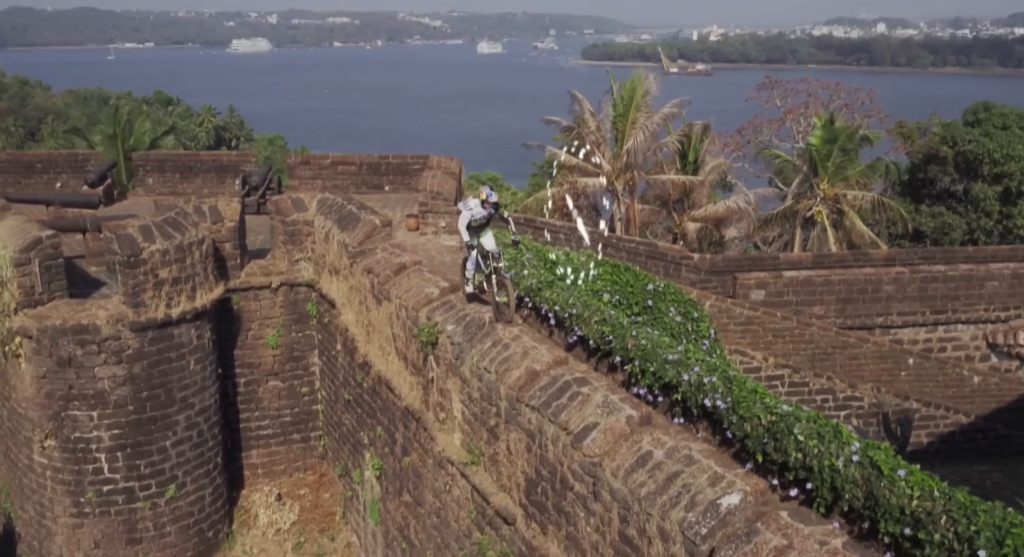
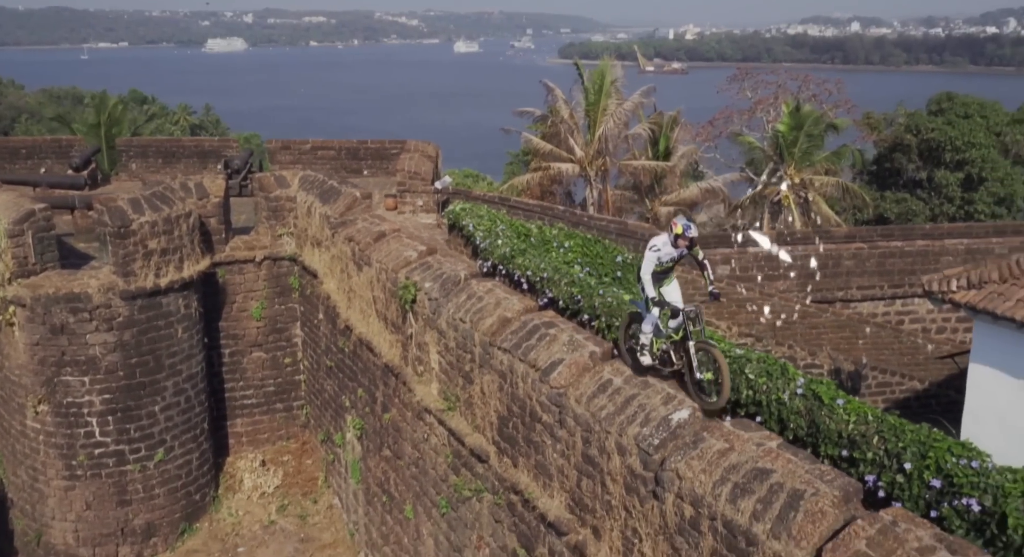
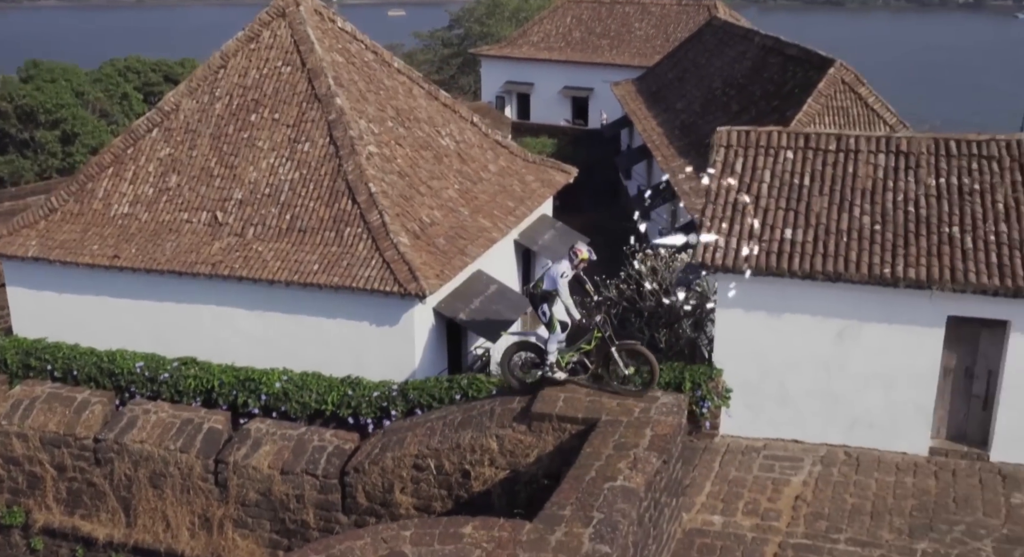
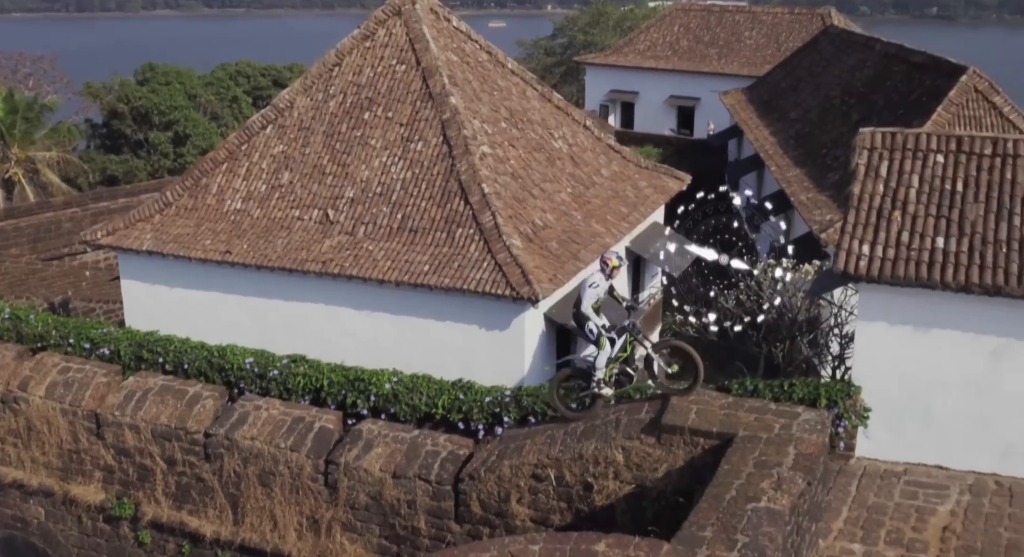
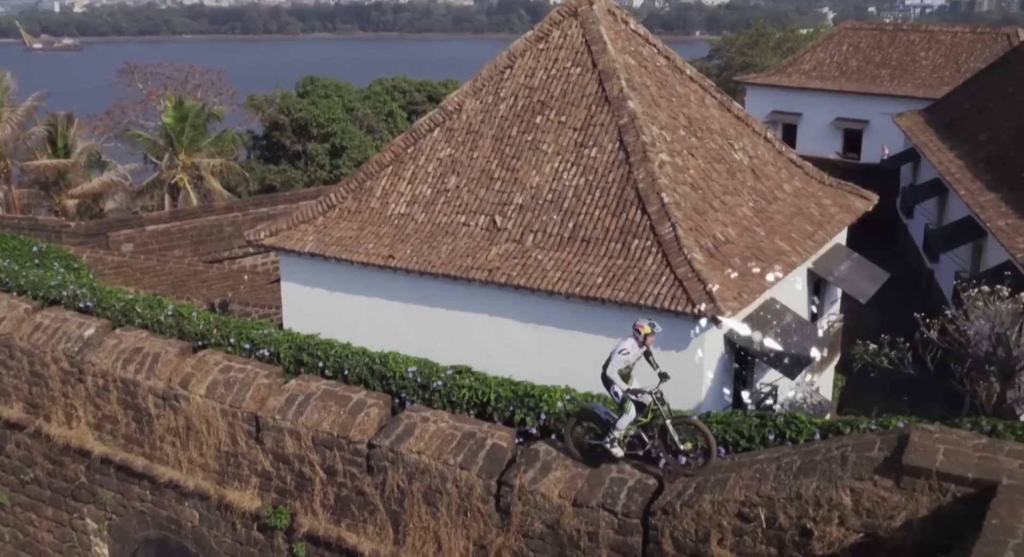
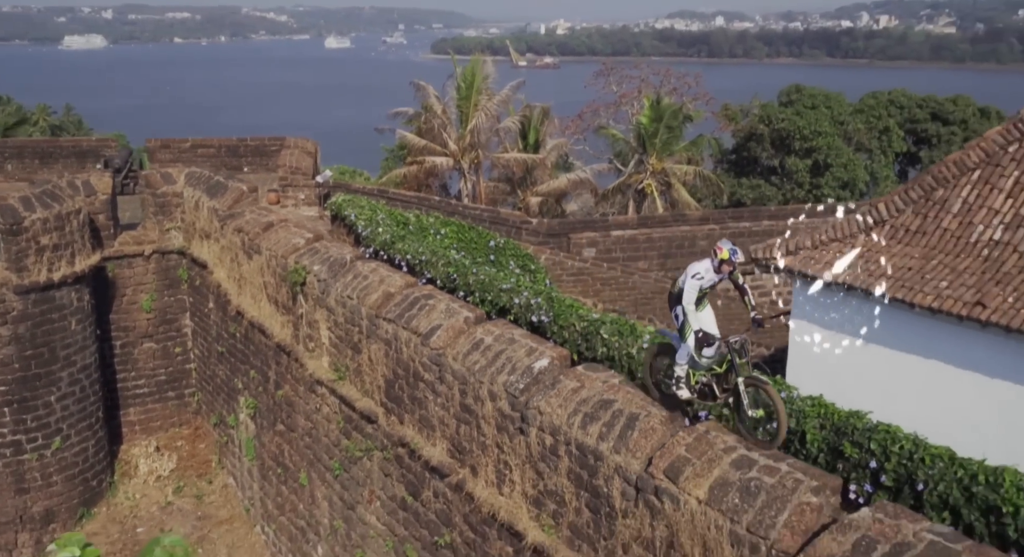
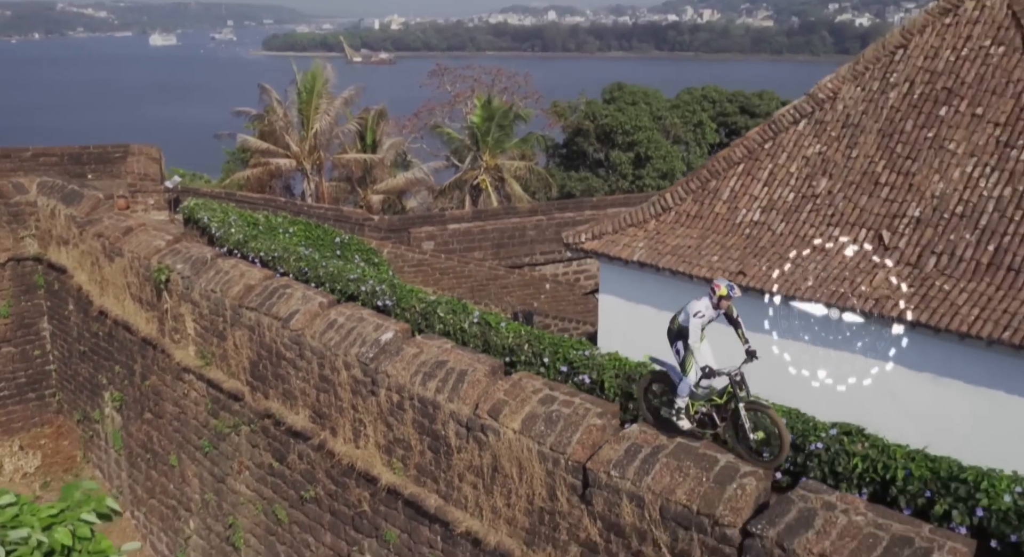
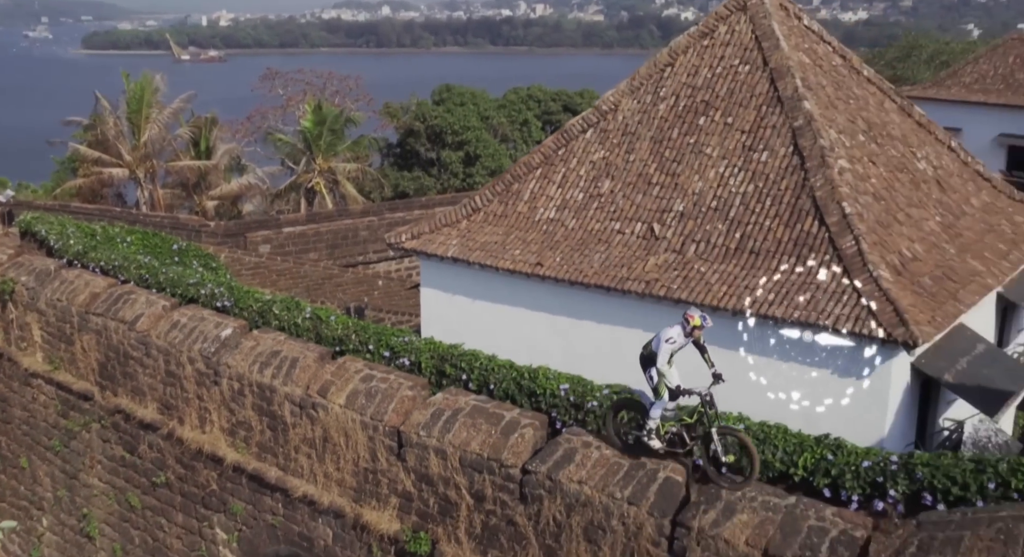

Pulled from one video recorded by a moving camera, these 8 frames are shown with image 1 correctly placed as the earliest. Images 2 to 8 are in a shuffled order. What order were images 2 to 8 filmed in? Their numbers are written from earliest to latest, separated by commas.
2, 6, 7, 8, 5, 4, 3
